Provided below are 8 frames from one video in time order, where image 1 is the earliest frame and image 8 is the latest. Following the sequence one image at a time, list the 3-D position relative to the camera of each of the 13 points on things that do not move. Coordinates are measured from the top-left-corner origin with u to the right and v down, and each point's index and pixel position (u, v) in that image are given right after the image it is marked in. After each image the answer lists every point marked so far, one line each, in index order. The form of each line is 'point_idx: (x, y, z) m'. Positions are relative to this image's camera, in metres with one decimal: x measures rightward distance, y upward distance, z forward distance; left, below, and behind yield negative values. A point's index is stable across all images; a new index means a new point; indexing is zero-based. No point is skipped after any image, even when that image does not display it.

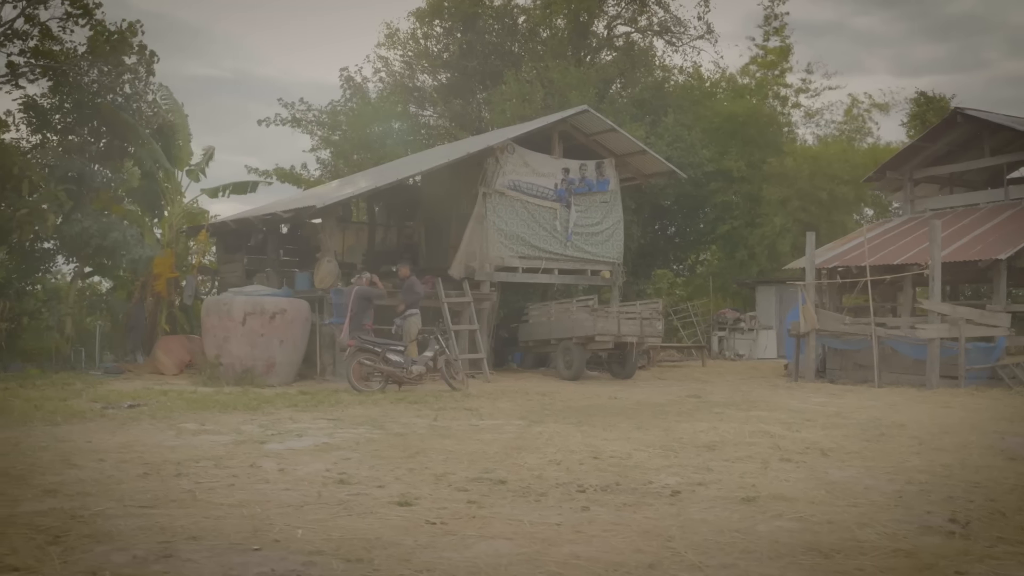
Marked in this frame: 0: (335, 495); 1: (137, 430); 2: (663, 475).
0: (-0.9, -1.1, +4.3) m
1: (-3.8, -1.4, +8.3) m
2: (+1.0, -1.2, +5.2) m
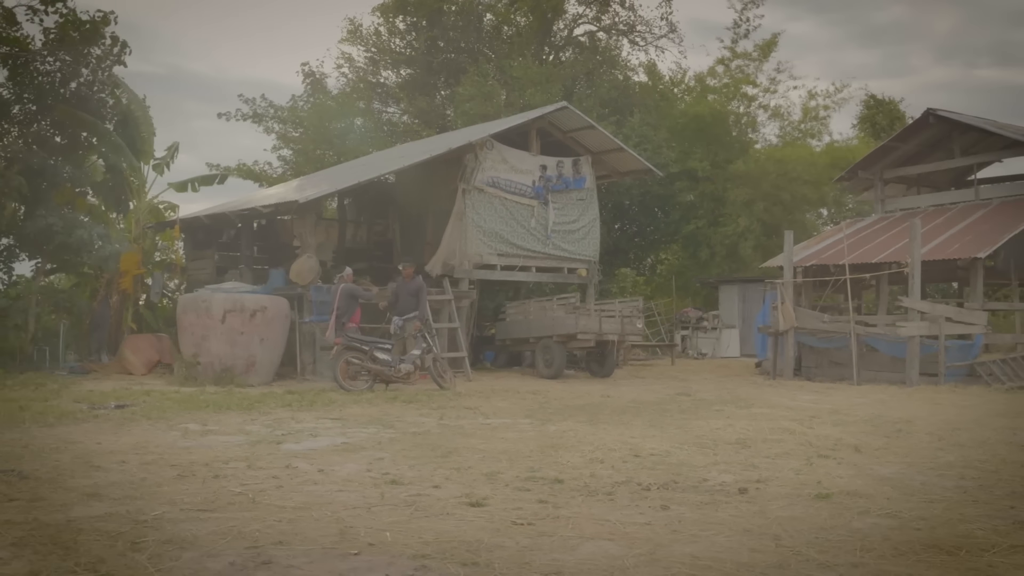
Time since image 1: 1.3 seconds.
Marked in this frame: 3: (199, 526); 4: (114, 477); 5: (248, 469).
0: (-0.6, -1.0, +4.2) m
1: (-3.6, -1.4, +8.0) m
2: (+1.3, -1.1, +5.1) m
3: (-1.2, -0.9, +3.3) m
4: (-2.2, -1.1, +4.7) m
5: (-1.6, -1.1, +5.2) m
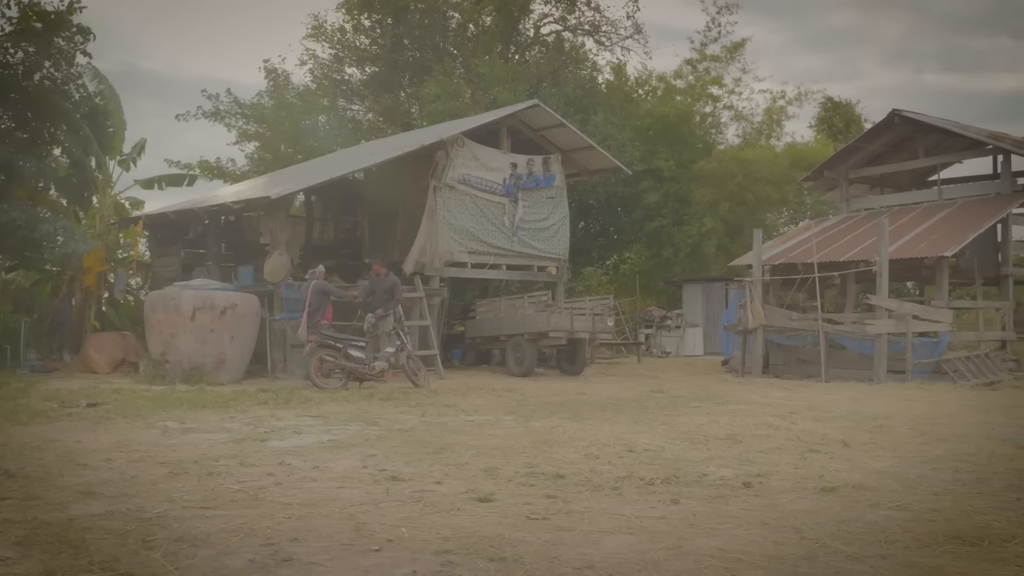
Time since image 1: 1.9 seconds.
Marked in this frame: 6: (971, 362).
0: (-0.6, -1.0, +4.1) m
1: (-3.7, -1.3, +7.8) m
2: (+1.2, -1.1, +5.1) m
3: (-1.2, -0.9, +3.2) m
4: (-2.2, -1.0, +4.5) m
5: (-1.6, -1.1, +5.1) m
6: (+7.7, -1.3, +14.2) m
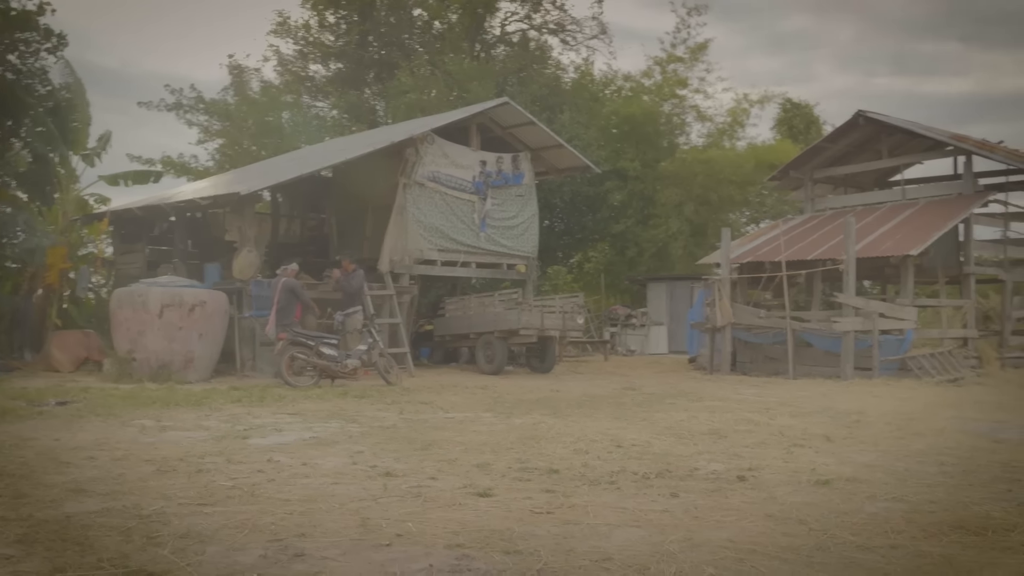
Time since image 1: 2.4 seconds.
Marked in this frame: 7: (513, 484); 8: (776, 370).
0: (-0.6, -1.0, +4.1) m
1: (-3.9, -1.3, +7.7) m
2: (+1.2, -1.1, +5.1) m
3: (-1.1, -0.9, +3.1) m
4: (-2.2, -1.0, +4.4) m
5: (-1.7, -1.1, +5.0) m
6: (+7.3, -1.2, +14.5) m
7: (0.0, -1.0, +4.2) m
8: (+5.0, -1.6, +15.9) m
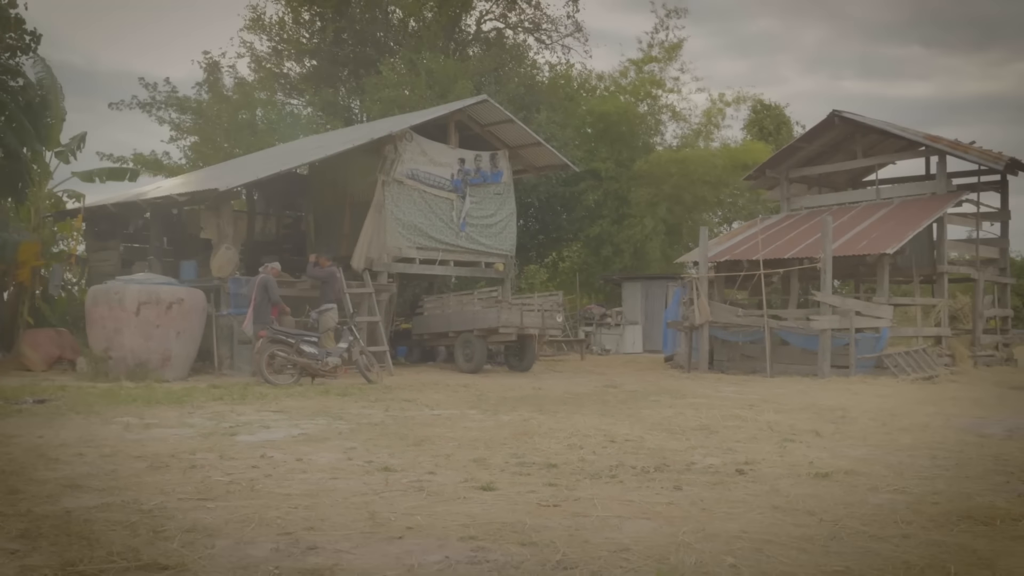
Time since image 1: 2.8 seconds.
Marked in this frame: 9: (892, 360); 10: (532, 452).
0: (-0.6, -0.9, +4.0) m
1: (-4.0, -1.2, +7.5) m
2: (+1.2, -1.0, +5.2) m
3: (-1.1, -0.8, +3.1) m
4: (-2.2, -1.0, +4.4) m
5: (-1.7, -1.0, +4.9) m
6: (+7.0, -1.2, +14.7) m
7: (0.0, -0.9, +4.2) m
8: (+4.7, -1.5, +16.0) m
9: (+6.6, -1.2, +14.4) m
10: (+0.1, -1.0, +5.2) m
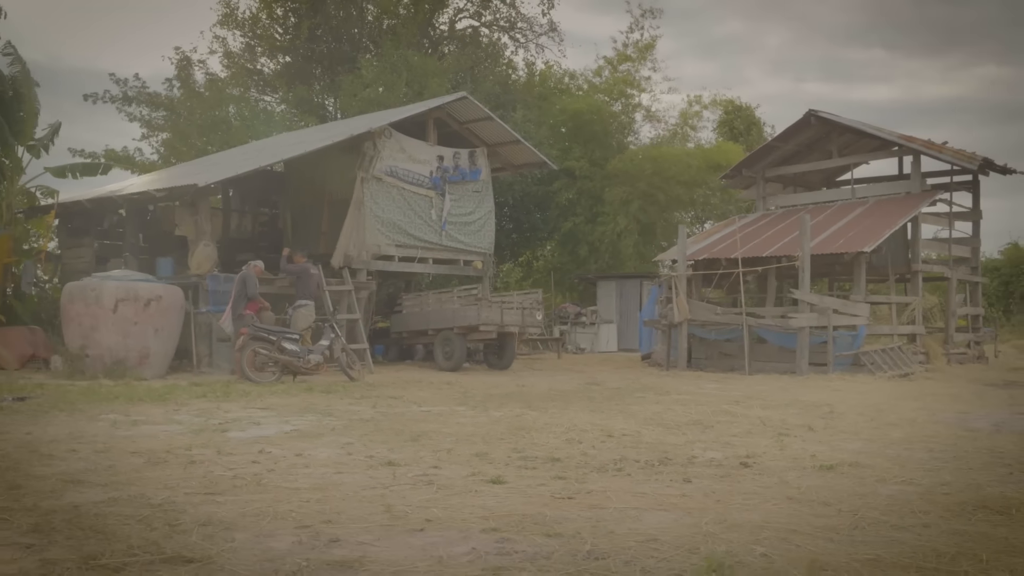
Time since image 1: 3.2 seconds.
0: (-0.5, -0.9, +4.0) m
1: (-4.1, -1.2, +7.4) m
2: (+1.2, -1.0, +5.2) m
3: (-1.1, -0.8, +3.0) m
4: (-2.2, -0.9, +4.3) m
5: (-1.7, -1.0, +4.9) m
6: (+6.7, -1.2, +14.8) m
7: (0.0, -0.9, +4.2) m
8: (+4.4, -1.5, +16.1) m
9: (+6.3, -1.2, +14.5) m
10: (+0.1, -1.0, +5.2) m
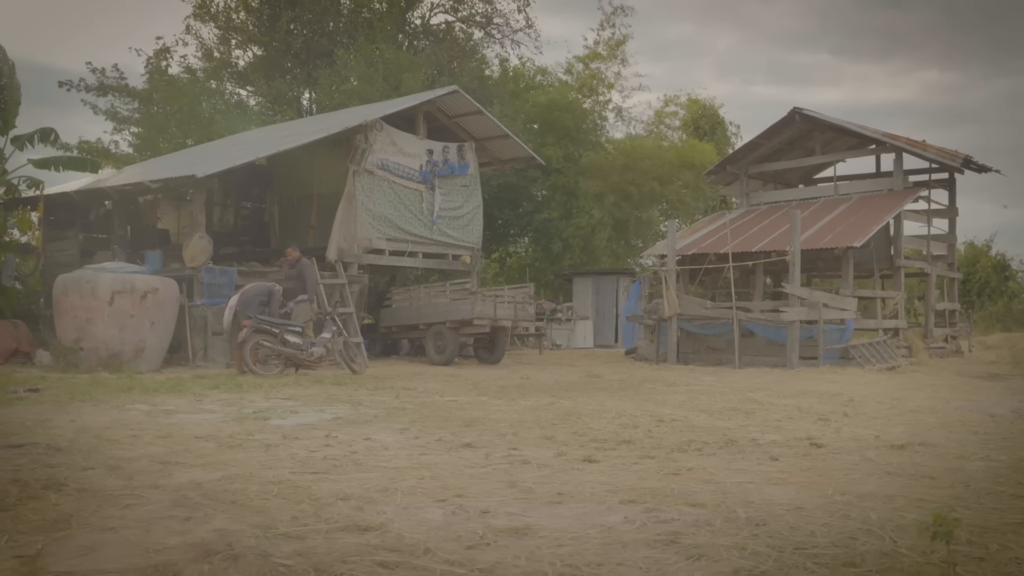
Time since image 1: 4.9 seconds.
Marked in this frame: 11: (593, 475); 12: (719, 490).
0: (-0.1, -0.8, +4.0) m
1: (-3.7, -1.1, +7.3) m
2: (+1.5, -0.9, +5.2) m
3: (-0.6, -0.7, +3.1) m
4: (-1.8, -0.8, +4.3) m
5: (-1.3, -0.9, +4.9) m
6: (+6.9, -1.0, +15.1) m
7: (+0.4, -0.8, +4.2) m
8: (+4.5, -1.3, +16.3) m
9: (+6.4, -1.1, +14.8) m
10: (+0.5, -0.9, +5.3) m
11: (+0.3, -0.8, +3.3) m
12: (+0.7, -0.7, +3.0) m
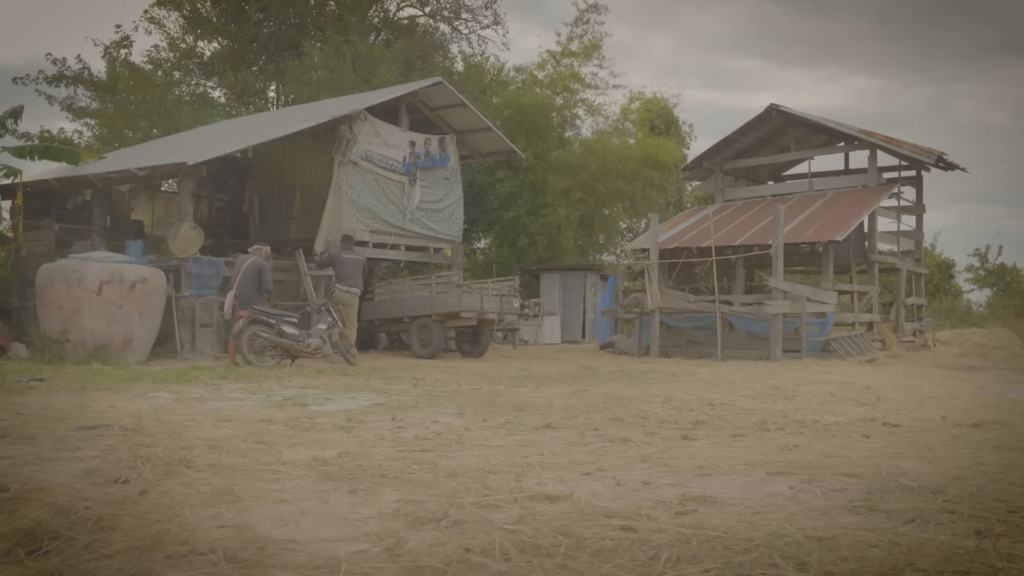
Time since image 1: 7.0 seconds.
0: (+0.3, -0.7, +4.0) m
1: (-3.4, -1.0, +7.2) m
2: (+1.9, -0.8, +5.3) m
3: (-0.1, -0.6, +3.0) m
4: (-1.4, -0.7, +4.2) m
5: (-0.9, -0.8, +4.8) m
6: (+6.9, -0.9, +15.3) m
7: (+0.9, -0.7, +4.2) m
8: (+4.5, -1.2, +16.4) m
9: (+6.5, -0.9, +15.0) m
10: (+0.9, -0.8, +5.3) m
11: (+0.8, -0.7, +3.3) m
12: (+1.2, -0.6, +3.0) m
